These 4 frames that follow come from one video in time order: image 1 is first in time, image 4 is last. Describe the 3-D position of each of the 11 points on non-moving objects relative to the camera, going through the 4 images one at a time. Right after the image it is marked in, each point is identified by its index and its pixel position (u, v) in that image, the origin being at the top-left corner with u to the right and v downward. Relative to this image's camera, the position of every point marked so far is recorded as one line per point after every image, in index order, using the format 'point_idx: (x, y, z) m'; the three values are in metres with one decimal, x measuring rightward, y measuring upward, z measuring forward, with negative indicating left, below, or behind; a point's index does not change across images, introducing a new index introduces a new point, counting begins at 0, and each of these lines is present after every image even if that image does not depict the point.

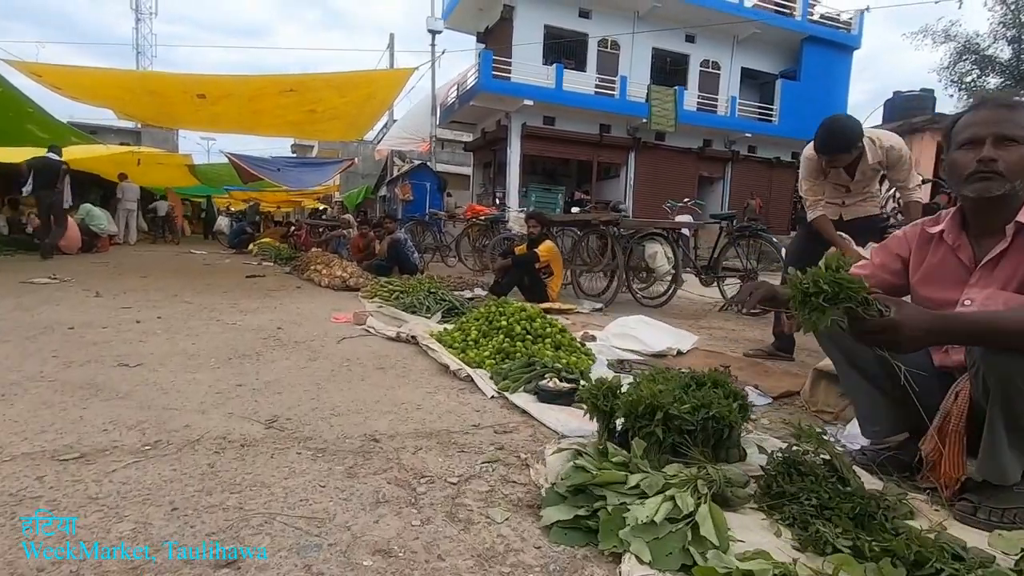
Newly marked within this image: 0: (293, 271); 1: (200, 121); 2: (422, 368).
0: (-3.6, +0.3, +8.8) m
1: (-4.8, +2.6, +8.3) m
2: (-0.5, -0.5, +3.0) m
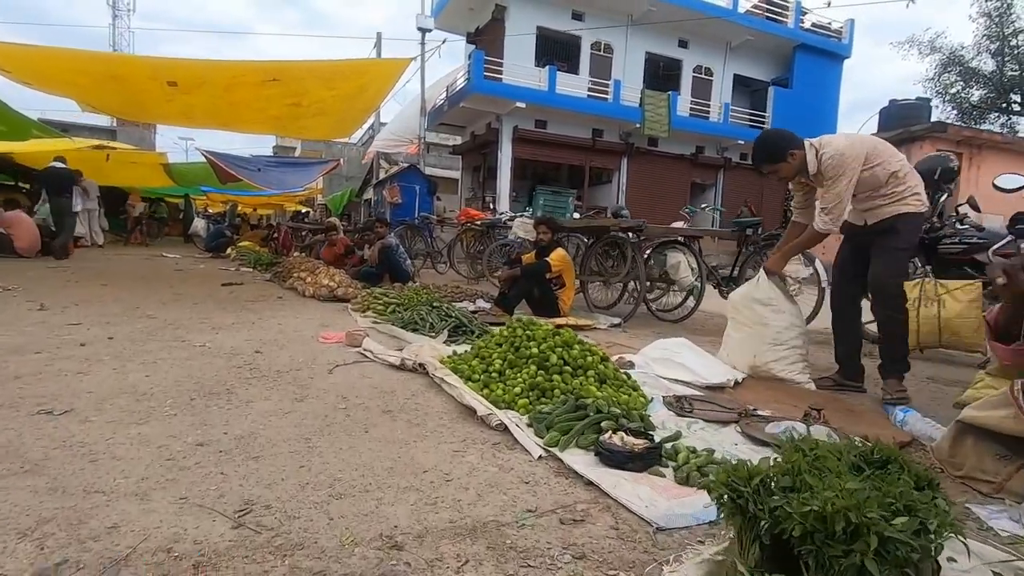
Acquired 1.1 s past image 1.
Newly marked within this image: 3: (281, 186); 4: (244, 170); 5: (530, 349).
0: (-3.6, +0.1, +8.1) m
1: (-4.8, +2.4, +7.6) m
2: (-0.3, -0.5, +2.4) m
3: (-5.3, +2.3, +12.3) m
4: (-6.0, +2.6, +12.0) m
5: (+0.1, -0.3, +2.8) m
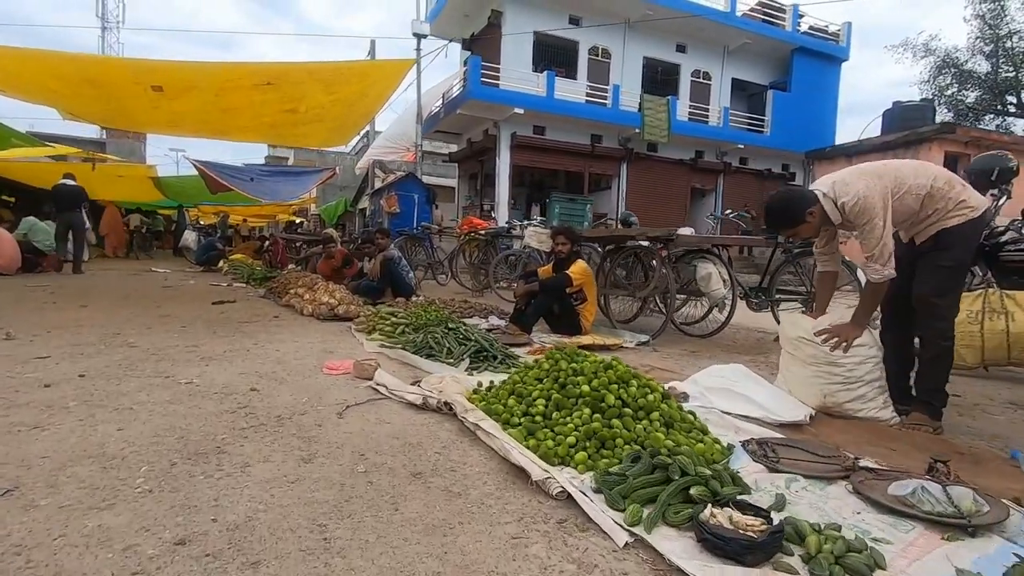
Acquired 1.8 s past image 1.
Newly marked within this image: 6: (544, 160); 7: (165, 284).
0: (-3.4, -0.1, +7.6) m
1: (-4.7, +2.2, +7.1) m
2: (-0.1, -0.7, +1.9) m
3: (-5.2, +2.0, +11.9) m
4: (-5.9, +2.3, +11.5) m
5: (+0.3, -0.4, +2.4) m
6: (+1.1, +4.4, +18.8) m
7: (-5.7, +0.1, +8.8) m
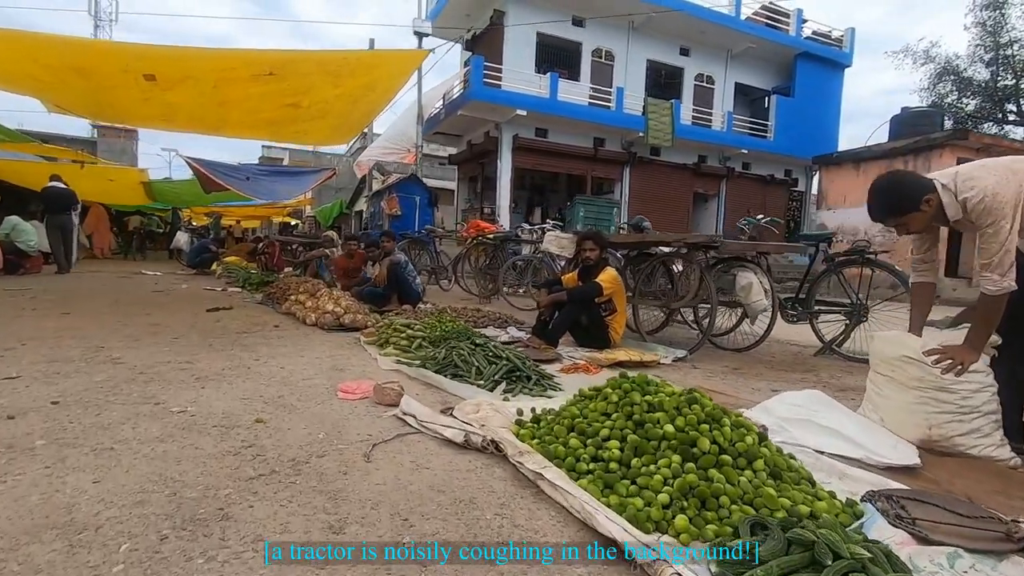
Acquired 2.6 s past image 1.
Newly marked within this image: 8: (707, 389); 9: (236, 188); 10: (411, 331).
0: (-3.2, -0.2, +7.1) m
1: (-4.5, +2.1, +6.6) m
2: (+0.1, -0.7, +1.5) m
3: (-5.1, +1.9, +11.4) m
4: (-5.8, +2.2, +11.0) m
5: (+0.5, -0.5, +2.0) m
6: (+1.2, +4.3, +18.4) m
7: (-5.5, 0.0, +8.4) m
8: (+1.3, -0.7, +3.6) m
9: (-5.7, +2.1, +11.1) m
10: (-0.8, -0.3, +4.4) m
